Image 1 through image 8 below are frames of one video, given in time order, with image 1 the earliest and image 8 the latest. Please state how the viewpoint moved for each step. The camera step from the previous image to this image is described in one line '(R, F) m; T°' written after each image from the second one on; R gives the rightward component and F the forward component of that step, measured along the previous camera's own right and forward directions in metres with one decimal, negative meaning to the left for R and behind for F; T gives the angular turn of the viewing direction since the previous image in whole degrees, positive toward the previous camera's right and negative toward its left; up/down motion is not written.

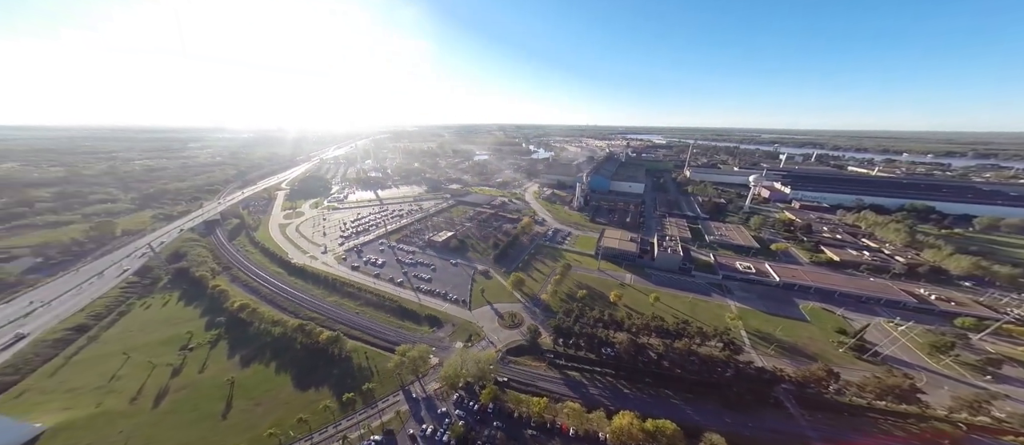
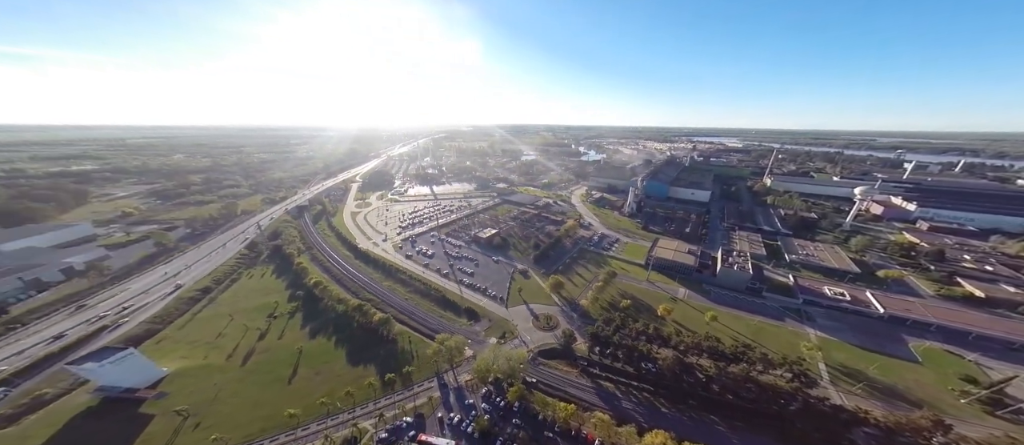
(+3.2, -0.5) m; -8°
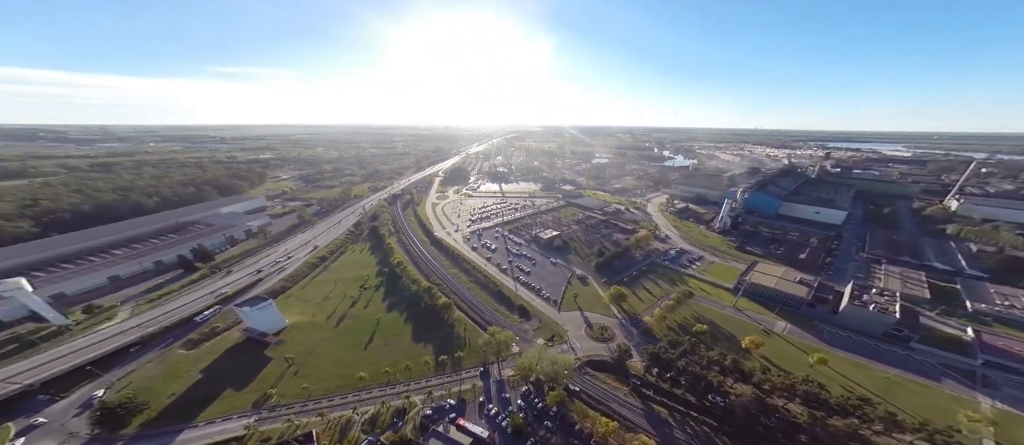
(+4.4, -0.9) m; -12°
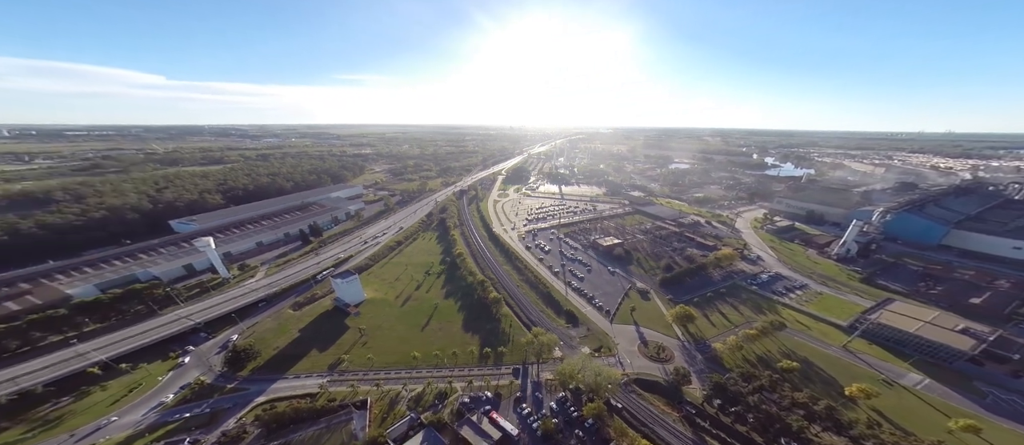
(+4.0, +0.3) m; -11°
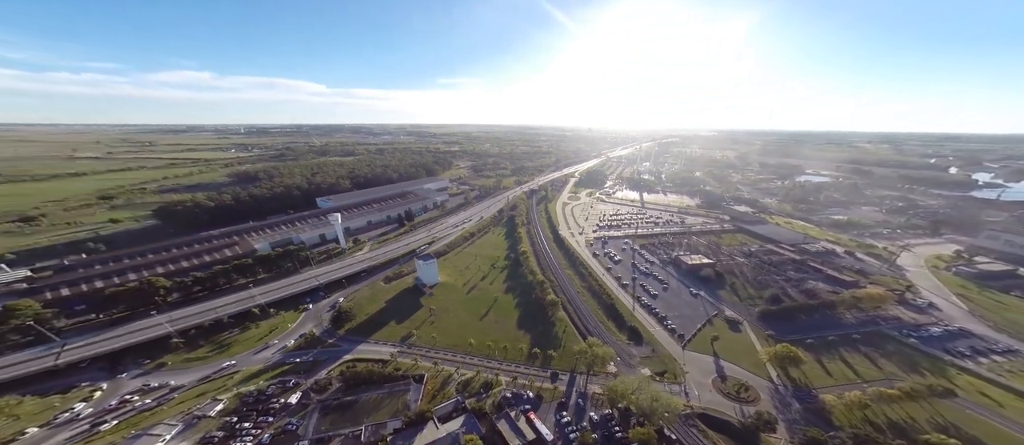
(+4.7, +0.9) m; -13°
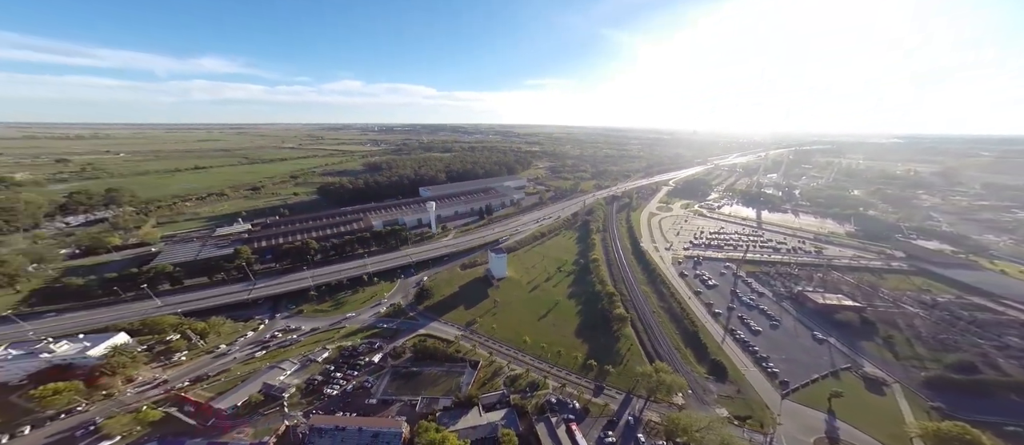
(+5.0, +0.9) m; -14°
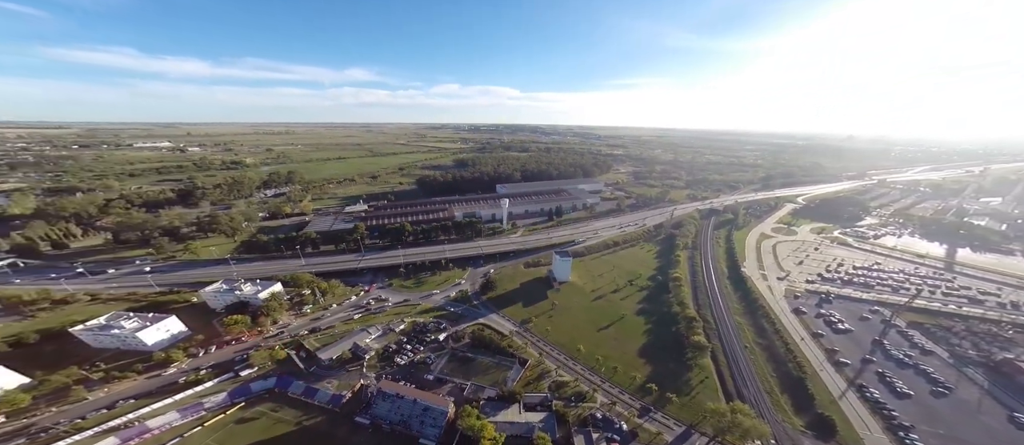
(+4.7, +0.4) m; -13°
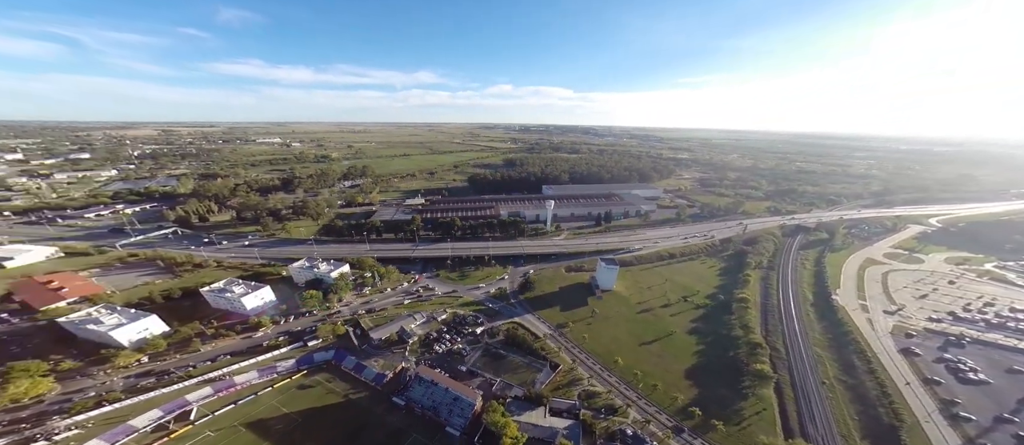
(+2.1, -1.7) m; -8°
